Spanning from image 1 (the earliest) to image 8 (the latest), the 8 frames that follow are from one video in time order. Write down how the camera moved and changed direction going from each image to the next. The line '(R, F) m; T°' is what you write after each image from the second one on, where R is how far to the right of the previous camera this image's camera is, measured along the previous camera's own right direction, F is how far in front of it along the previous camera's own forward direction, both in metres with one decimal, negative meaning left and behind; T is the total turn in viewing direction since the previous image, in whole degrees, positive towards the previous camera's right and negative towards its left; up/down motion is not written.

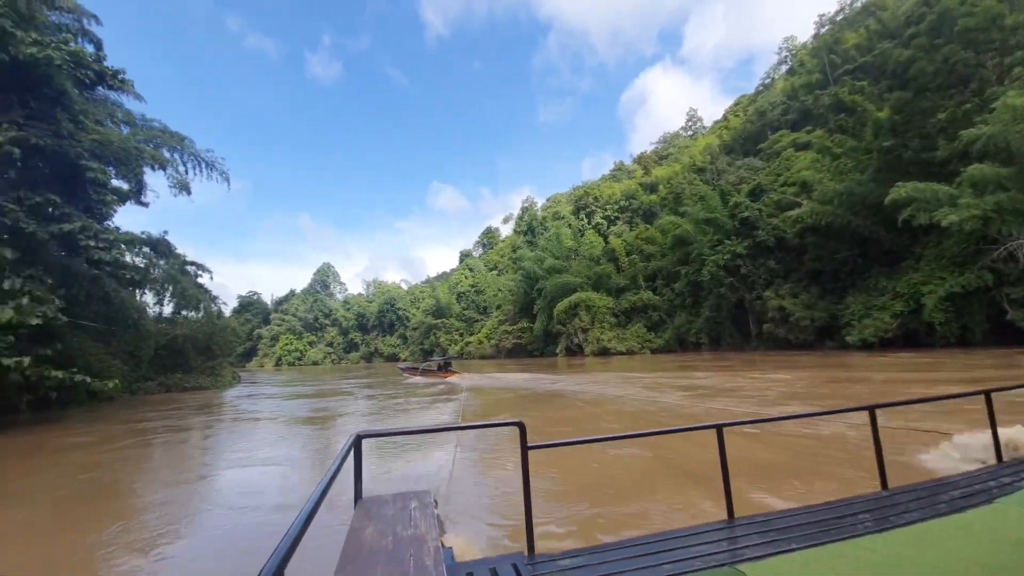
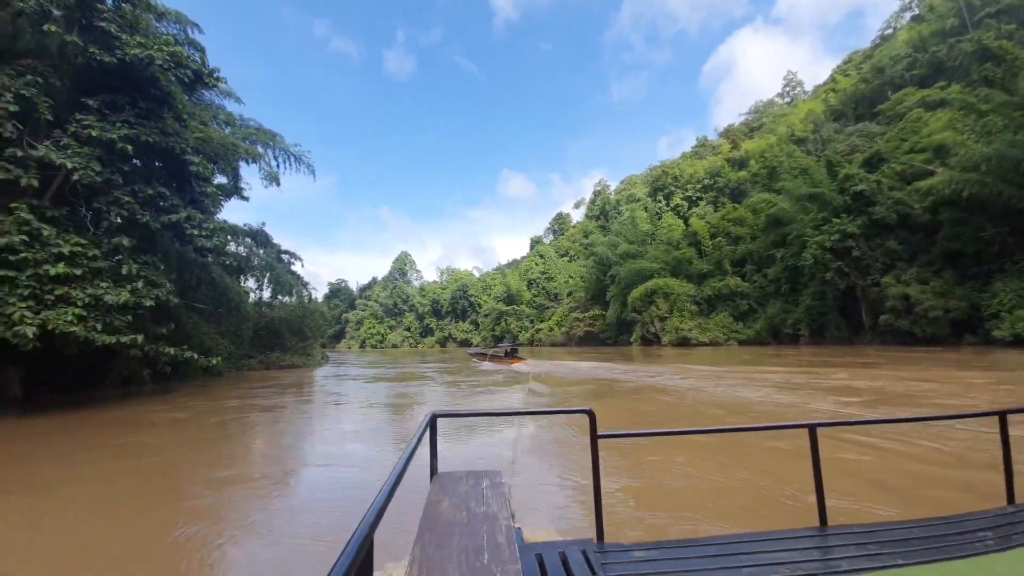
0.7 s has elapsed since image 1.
(-0.1, +0.6) m; -10°
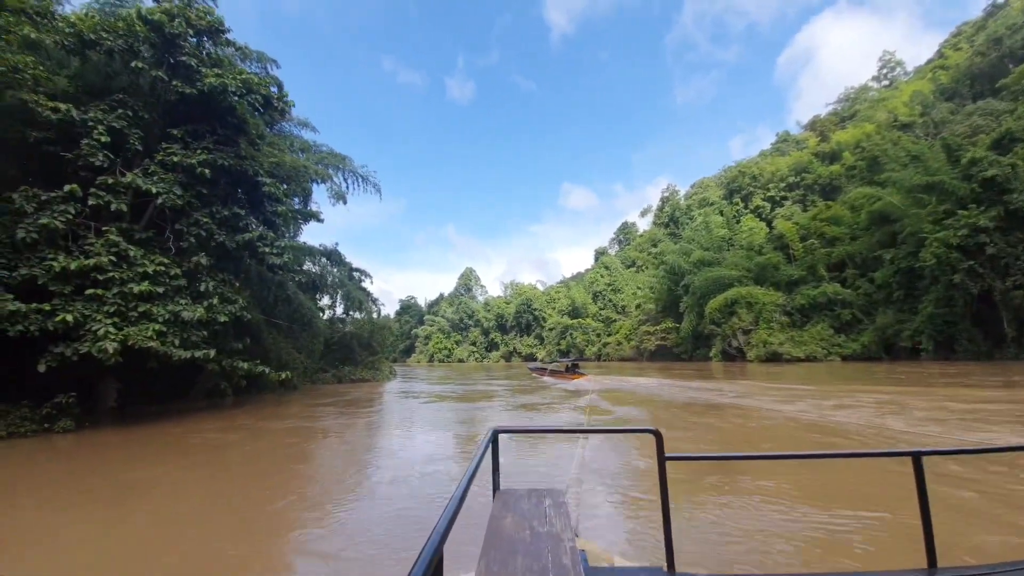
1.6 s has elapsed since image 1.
(0.0, +0.7) m; -9°
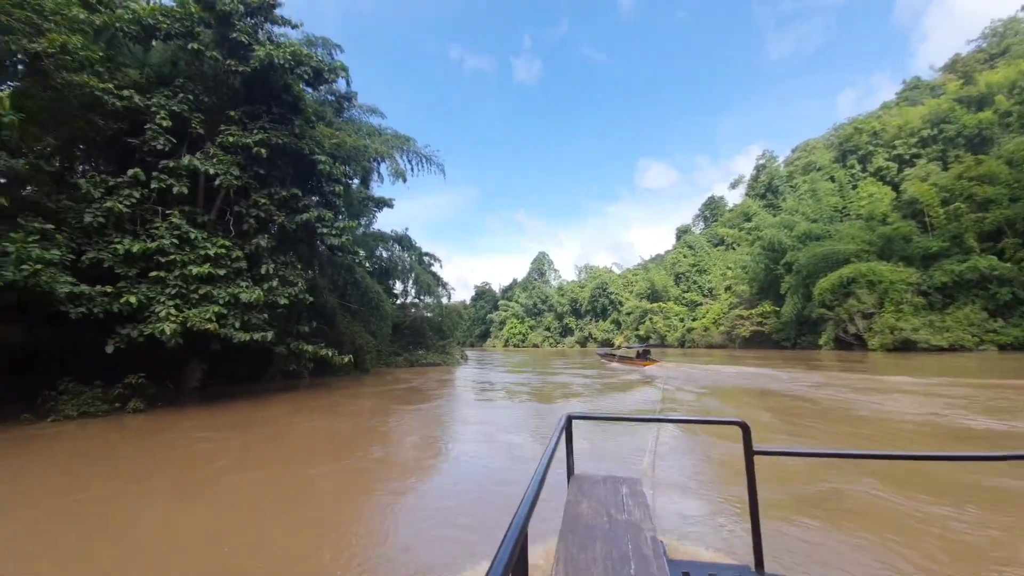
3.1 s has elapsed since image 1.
(+0.1, +1.0) m; -10°
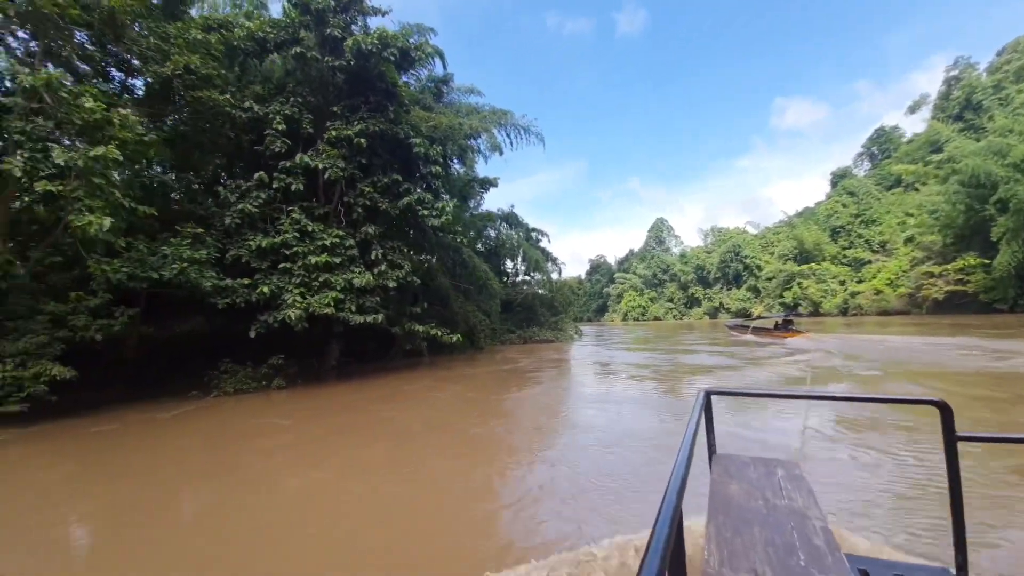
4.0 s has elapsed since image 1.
(+0.2, +0.6) m; -16°
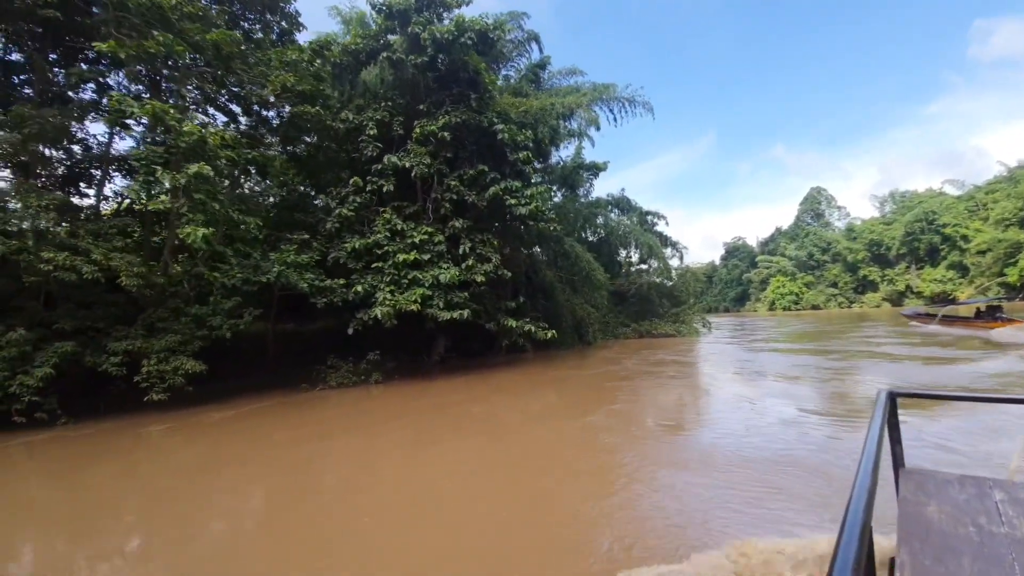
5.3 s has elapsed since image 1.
(+0.5, +0.7) m; -17°
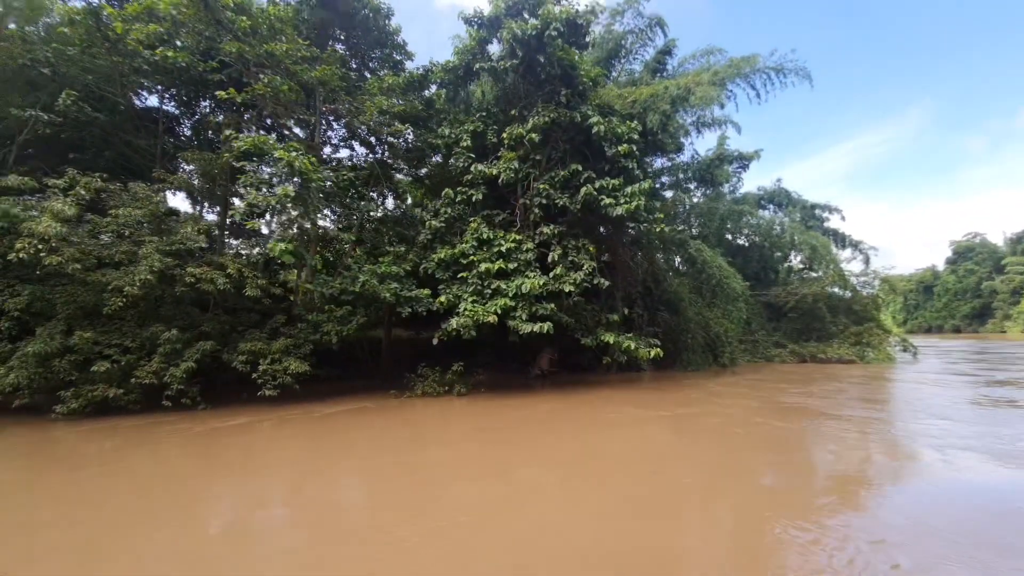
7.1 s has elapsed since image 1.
(+0.8, +0.8) m; -20°
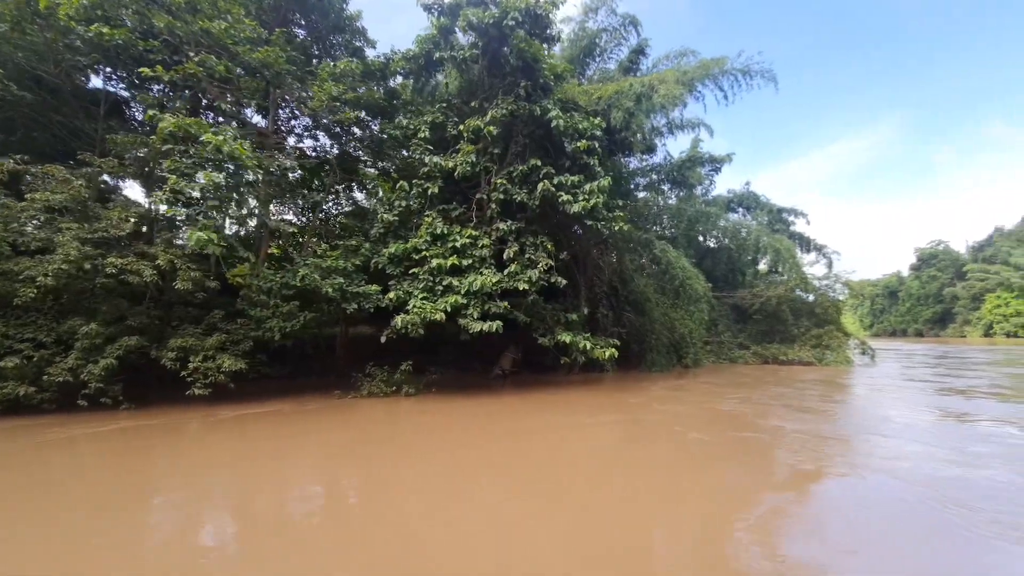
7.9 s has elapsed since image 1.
(+0.5, +0.2) m; +2°
